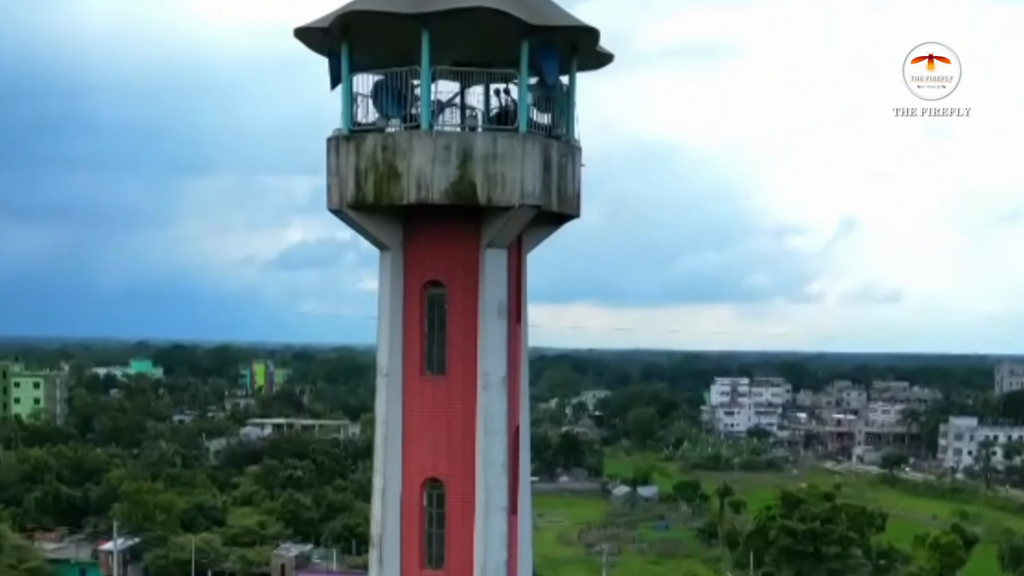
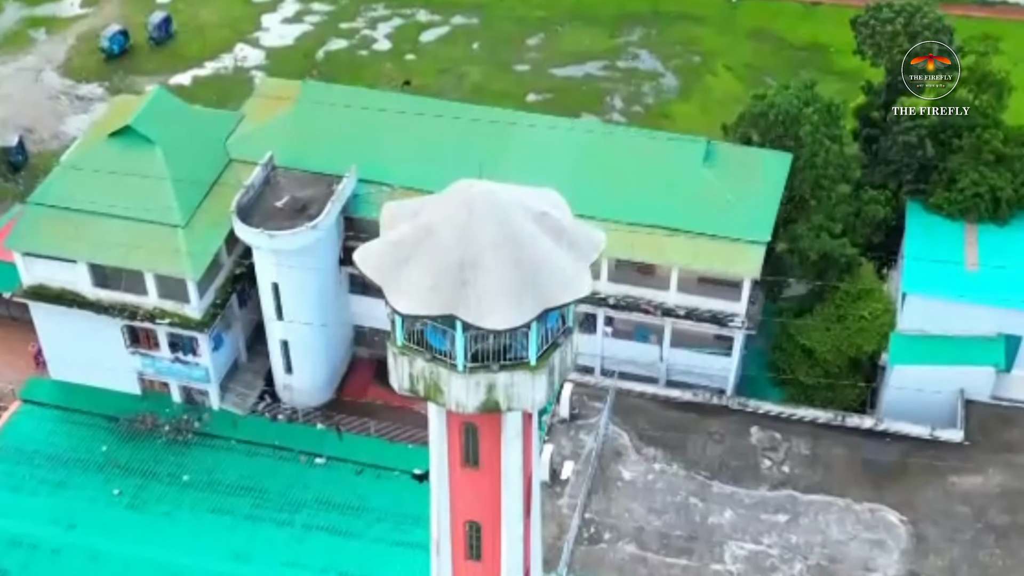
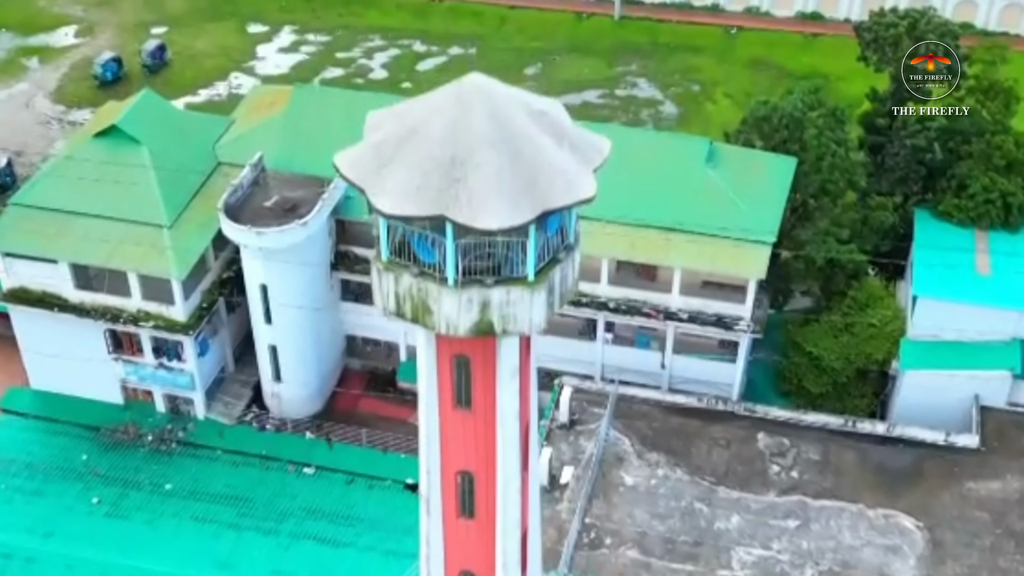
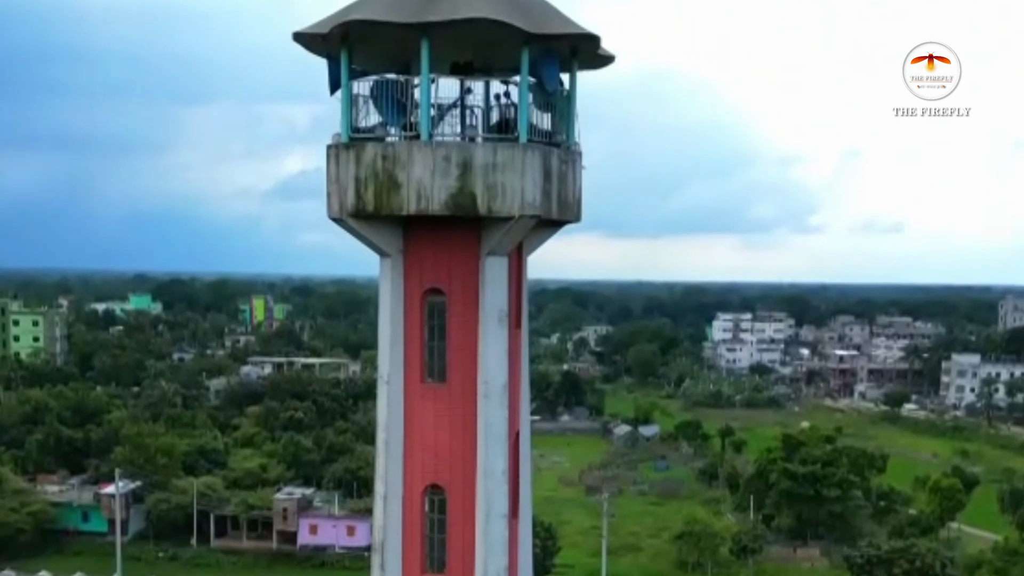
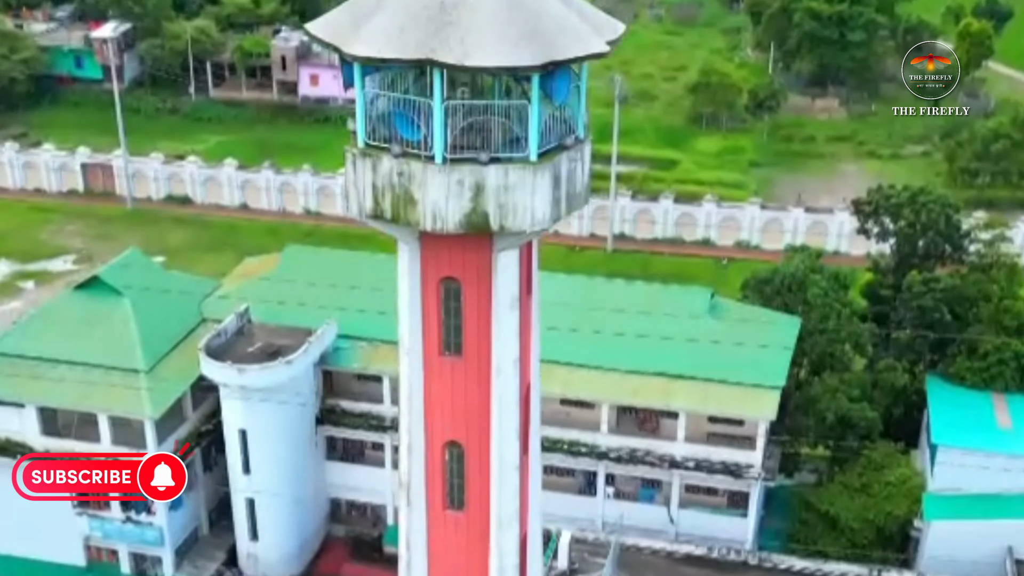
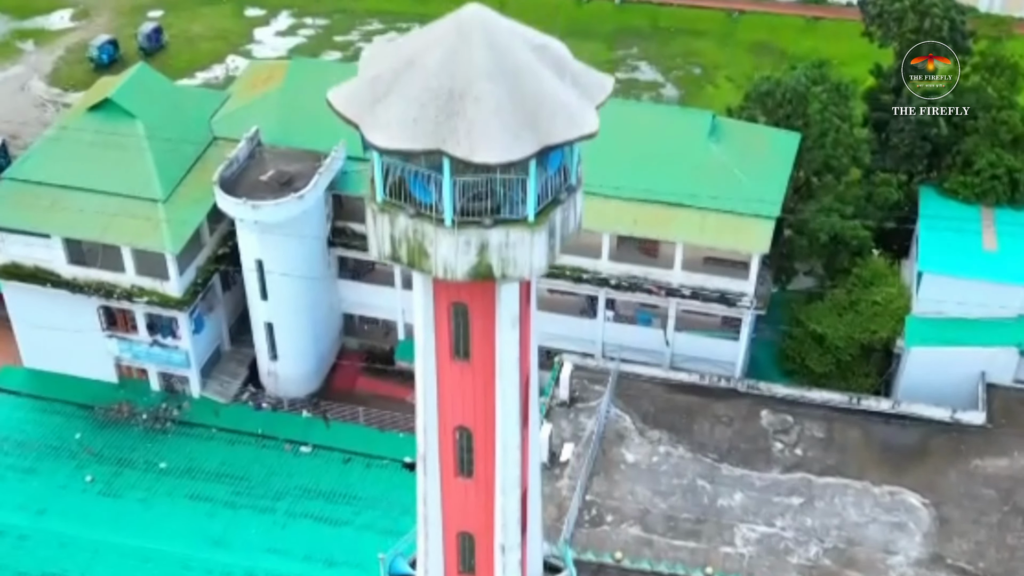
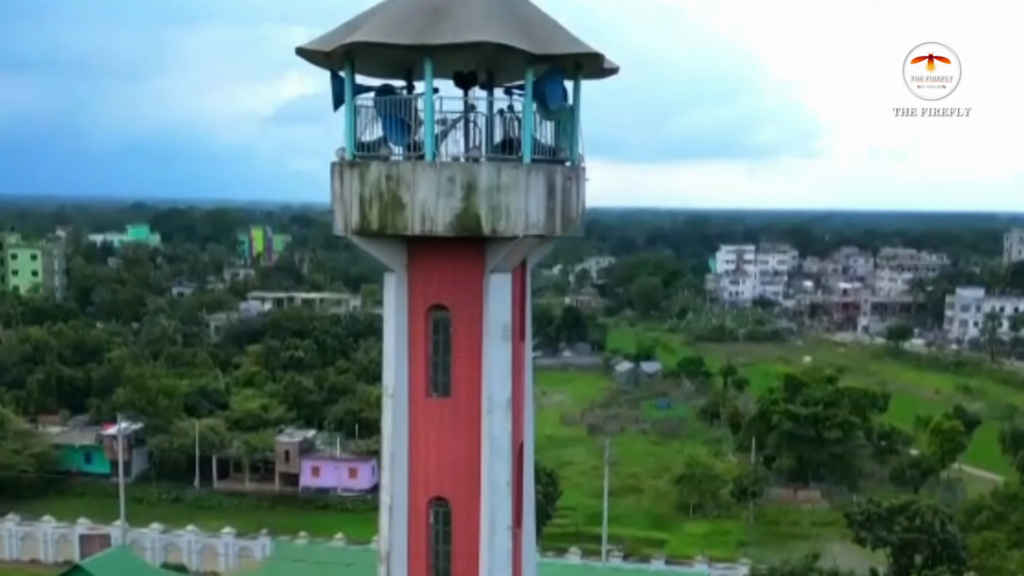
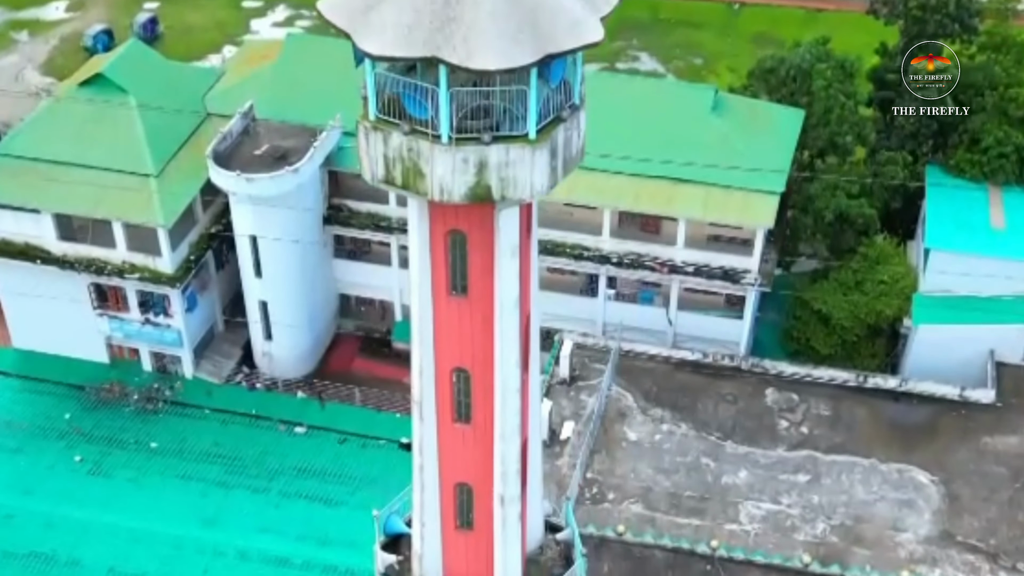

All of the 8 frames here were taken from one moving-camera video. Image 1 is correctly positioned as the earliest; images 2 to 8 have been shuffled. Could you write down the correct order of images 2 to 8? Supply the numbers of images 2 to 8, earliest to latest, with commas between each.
4, 7, 5, 8, 6, 3, 2
